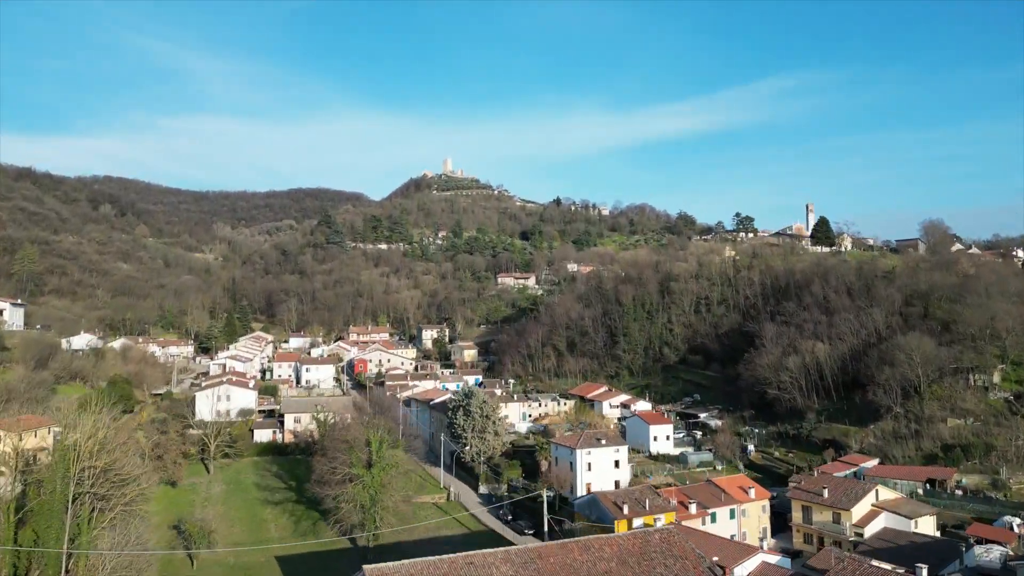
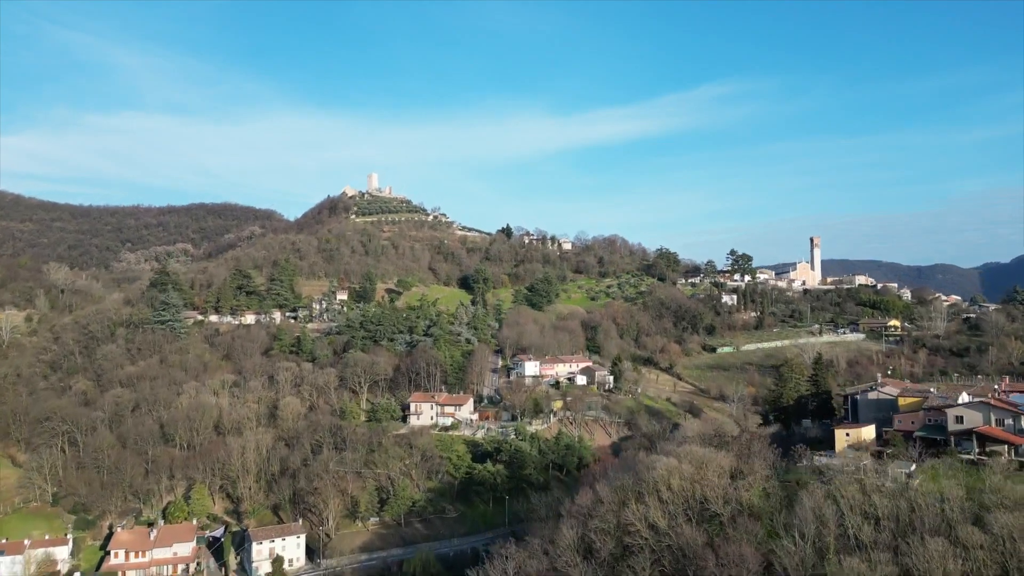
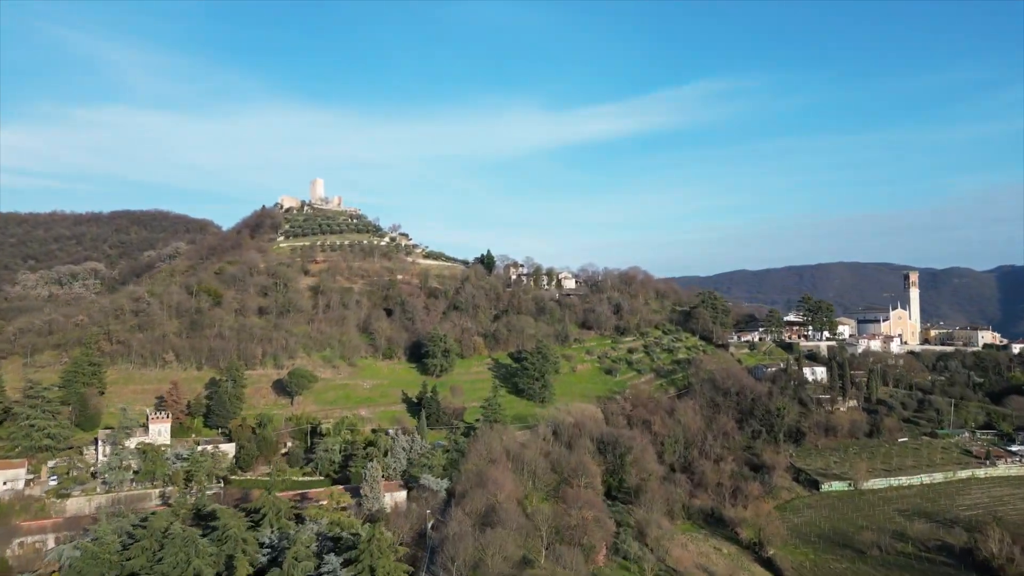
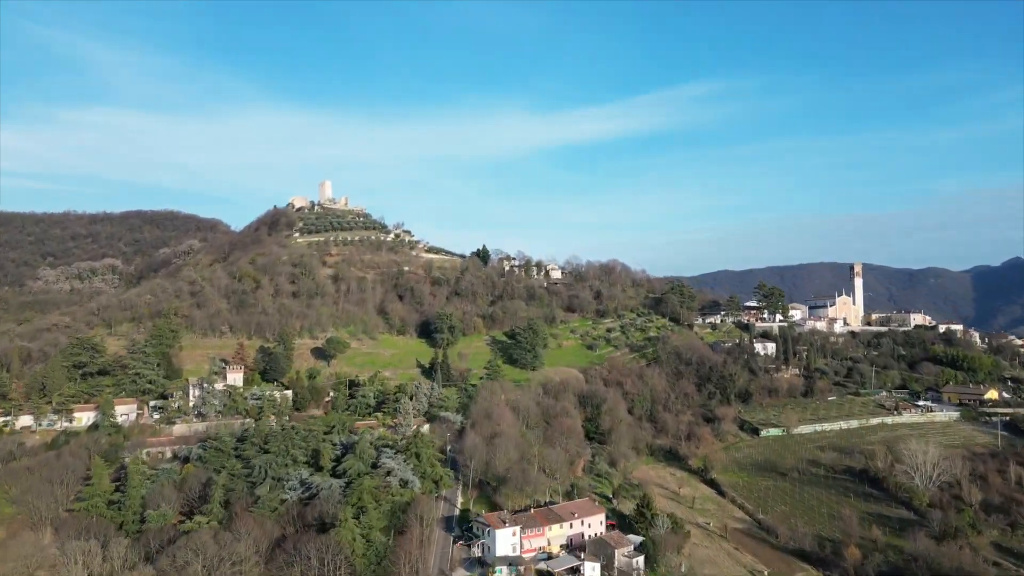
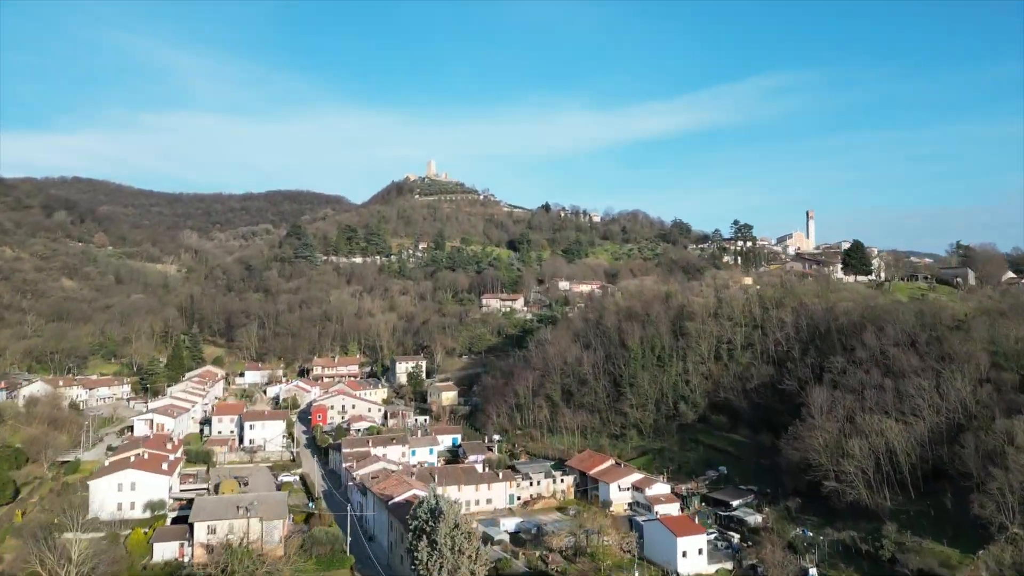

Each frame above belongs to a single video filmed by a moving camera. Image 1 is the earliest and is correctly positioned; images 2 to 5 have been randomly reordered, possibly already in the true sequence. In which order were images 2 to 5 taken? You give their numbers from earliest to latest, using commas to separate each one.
5, 2, 4, 3
